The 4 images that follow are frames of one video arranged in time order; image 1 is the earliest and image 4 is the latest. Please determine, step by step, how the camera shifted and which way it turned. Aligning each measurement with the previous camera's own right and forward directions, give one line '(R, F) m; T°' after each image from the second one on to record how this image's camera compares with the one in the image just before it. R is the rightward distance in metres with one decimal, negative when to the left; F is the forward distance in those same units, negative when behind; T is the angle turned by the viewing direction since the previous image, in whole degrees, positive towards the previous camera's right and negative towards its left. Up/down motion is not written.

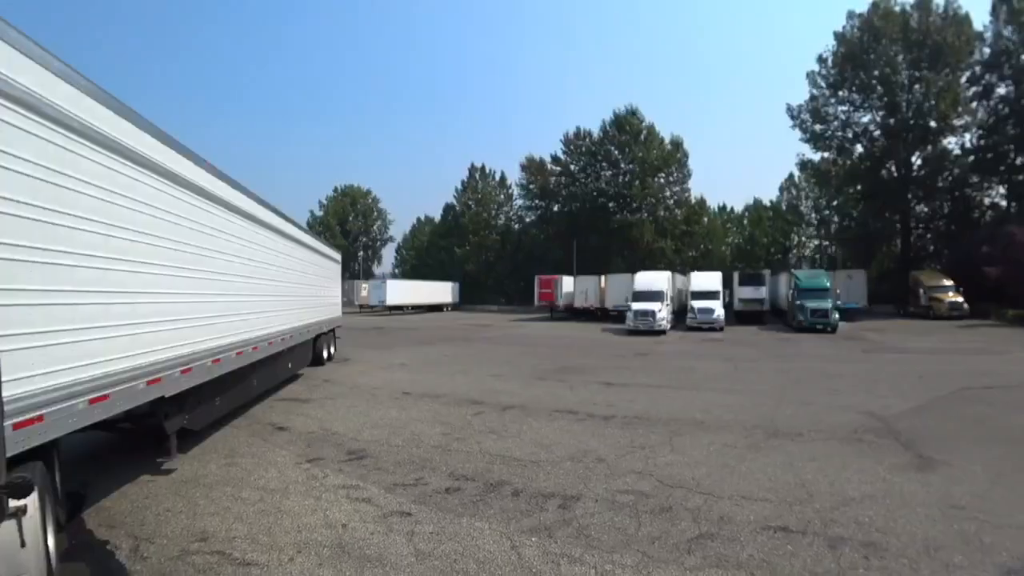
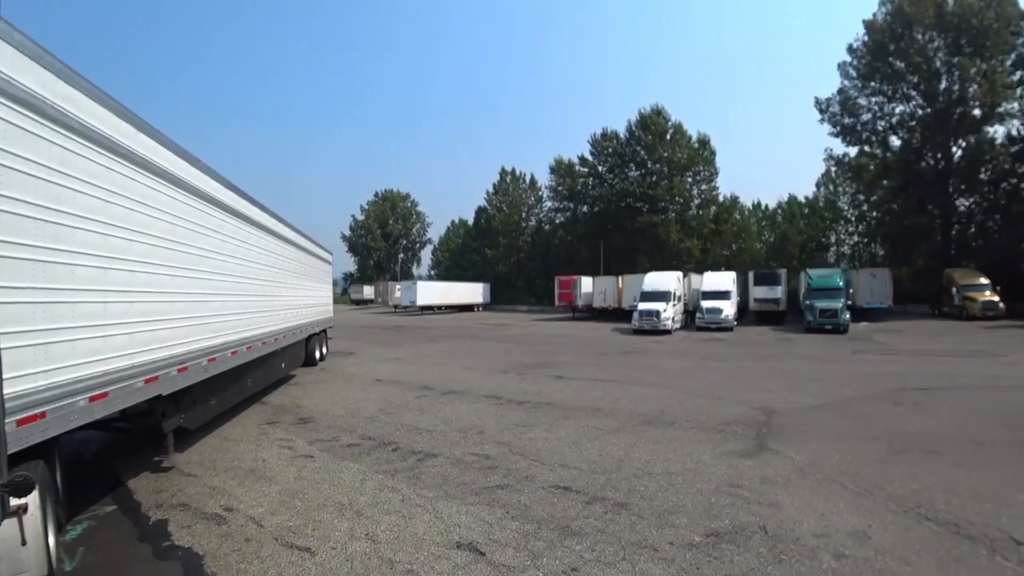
(+1.9, -2.1) m; -6°
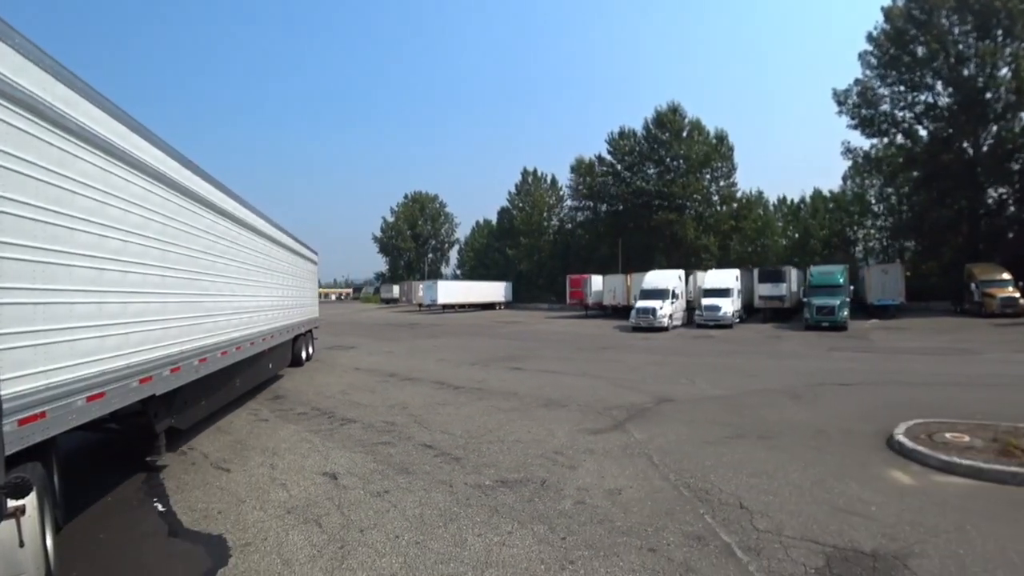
(+2.7, -2.7) m; -7°
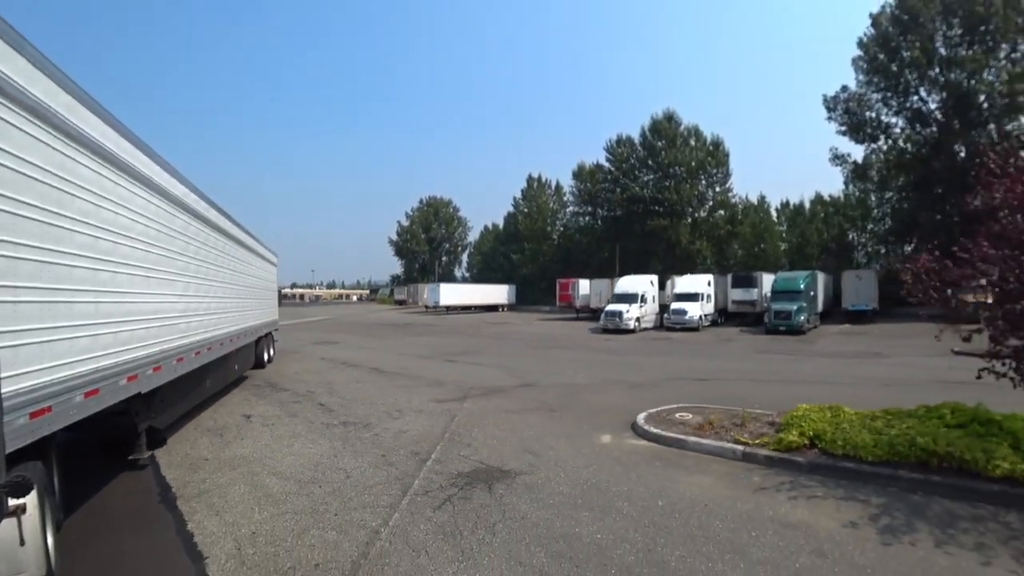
(+6.6, -5.9) m; -13°
